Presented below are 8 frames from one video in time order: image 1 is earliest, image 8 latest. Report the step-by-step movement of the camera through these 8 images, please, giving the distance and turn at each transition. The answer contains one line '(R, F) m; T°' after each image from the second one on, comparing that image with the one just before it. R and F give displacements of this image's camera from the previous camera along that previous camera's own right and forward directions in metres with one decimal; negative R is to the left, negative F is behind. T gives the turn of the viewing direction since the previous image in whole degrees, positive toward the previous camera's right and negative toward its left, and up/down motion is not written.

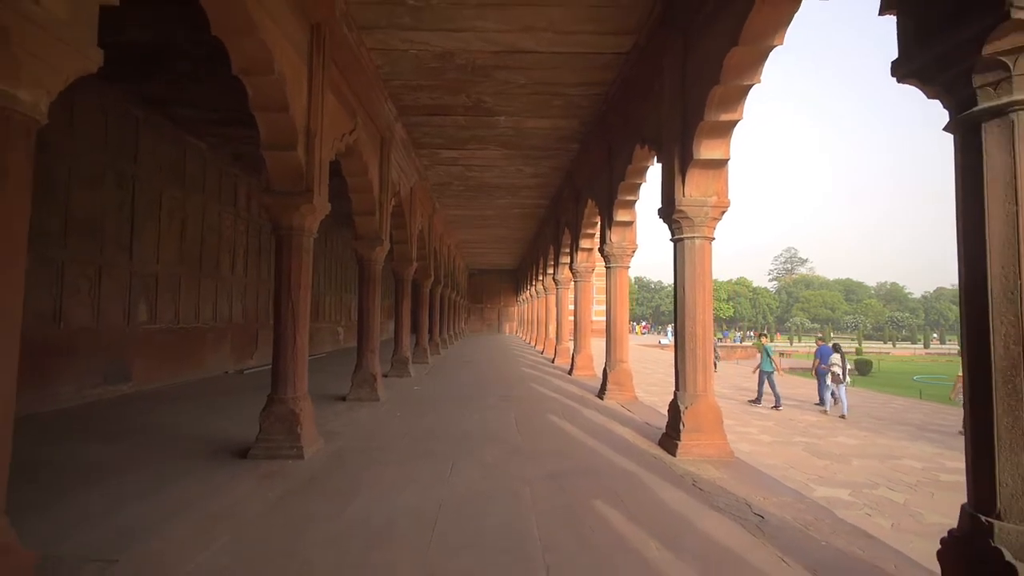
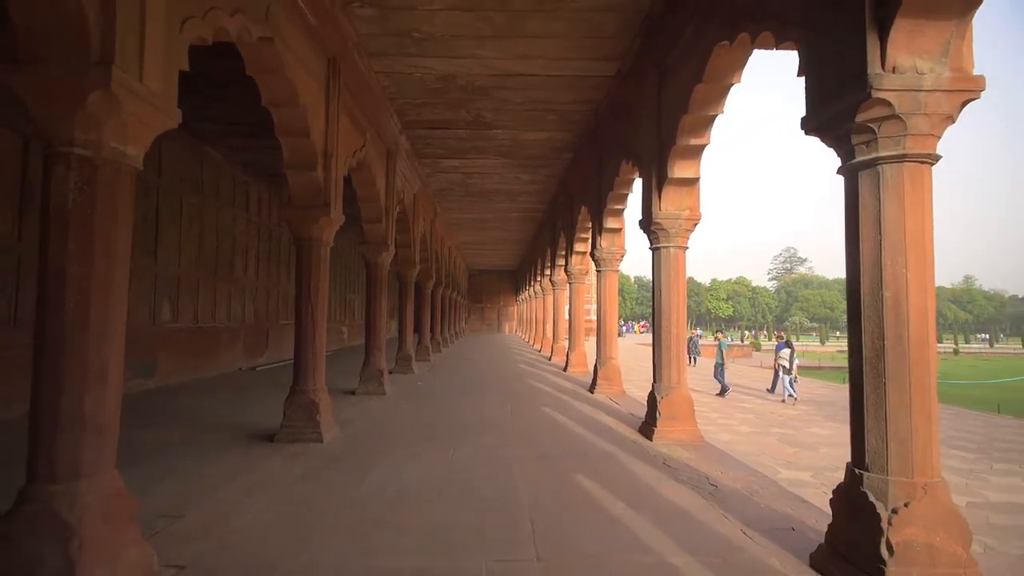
(0.0, -0.6) m; 0°
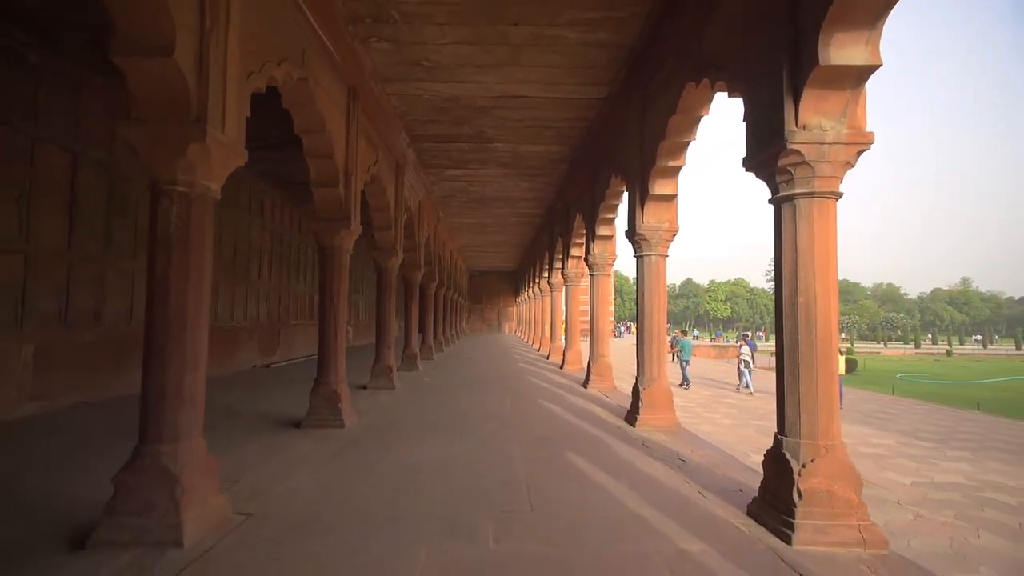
(0.0, -0.7) m; 0°
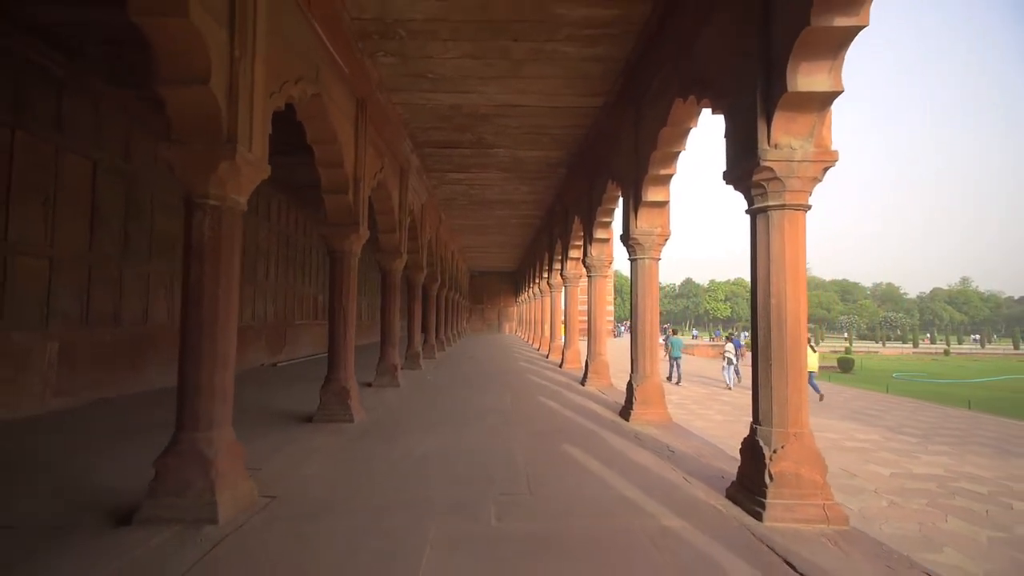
(0.0, -0.3) m; 0°
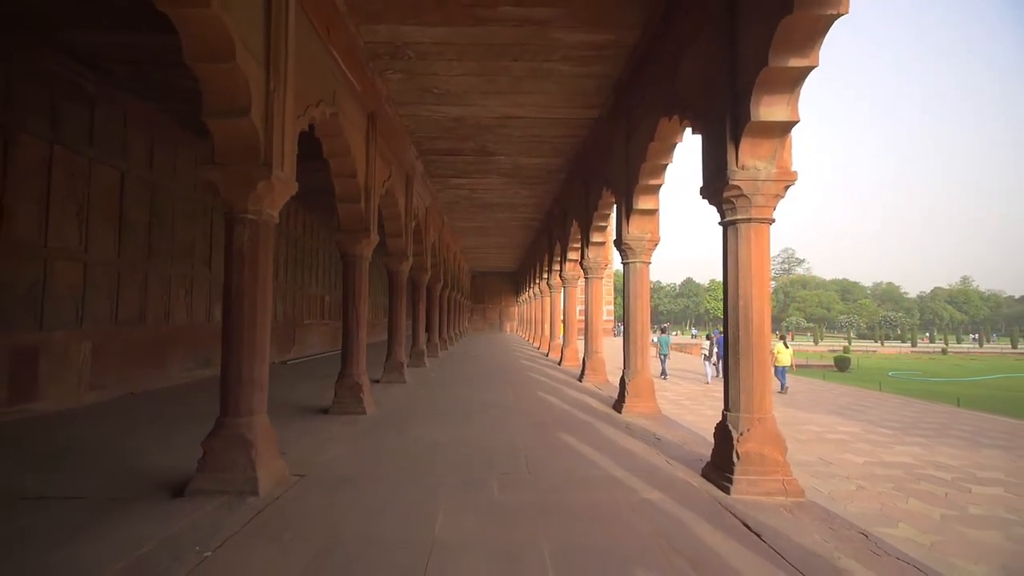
(0.0, -0.5) m; 0°
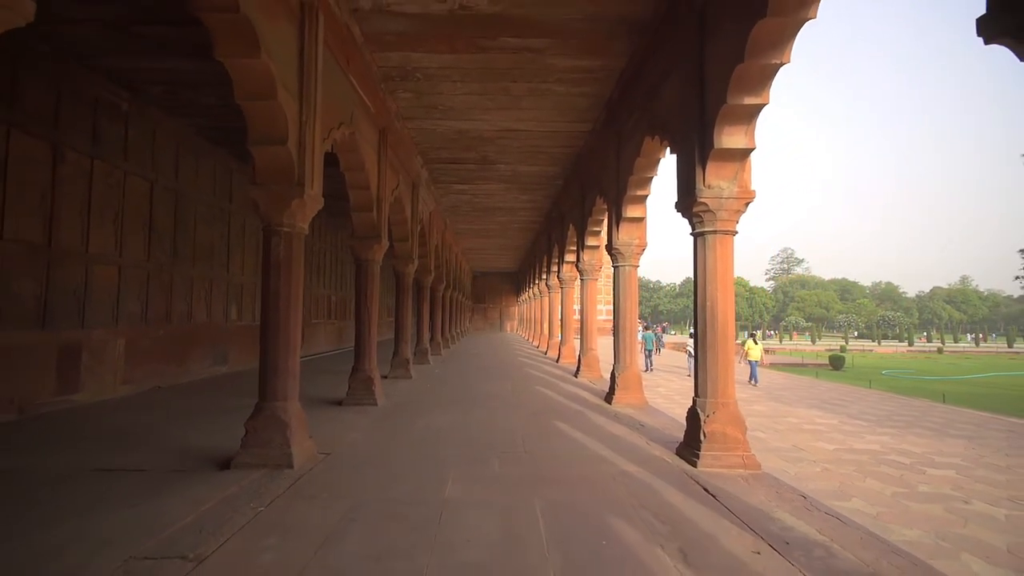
(0.0, -0.6) m; 0°
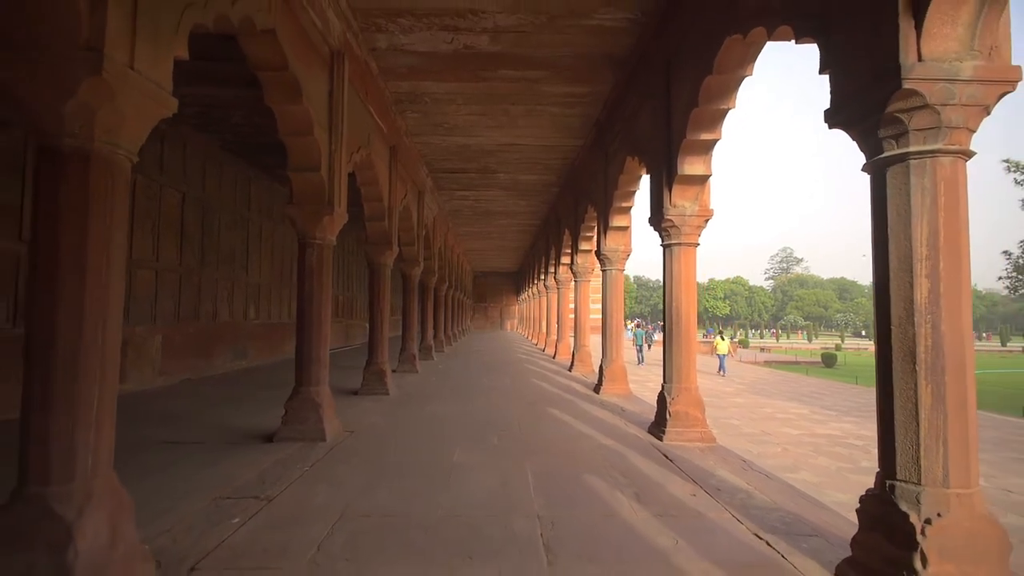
(0.0, -0.8) m; 0°
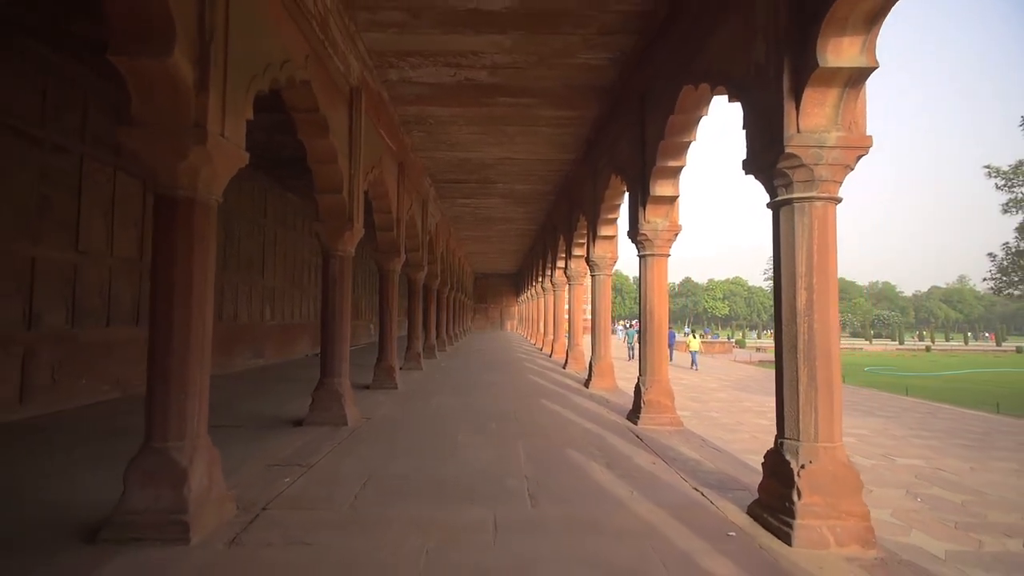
(+0.1, -0.8) m; 0°
